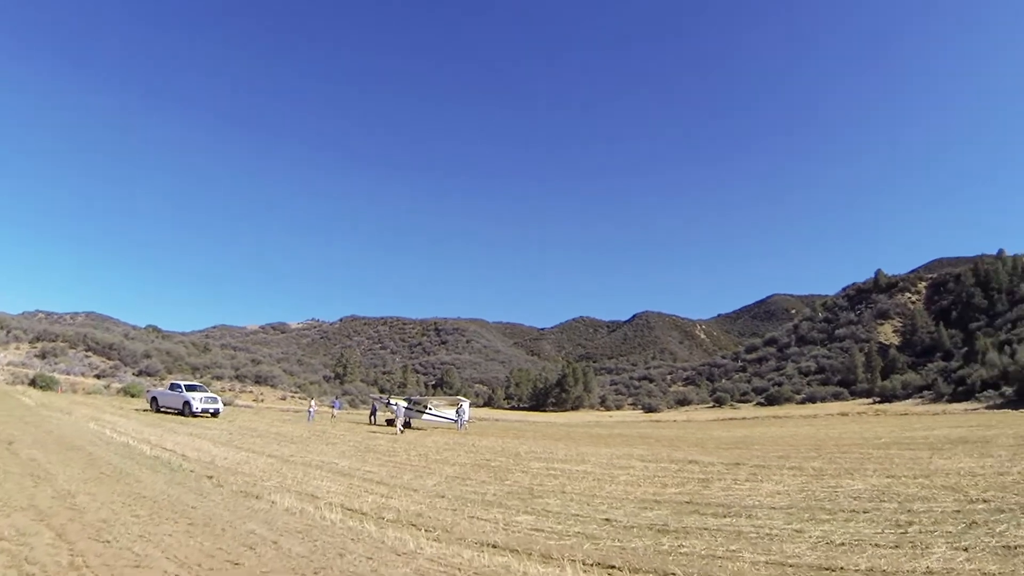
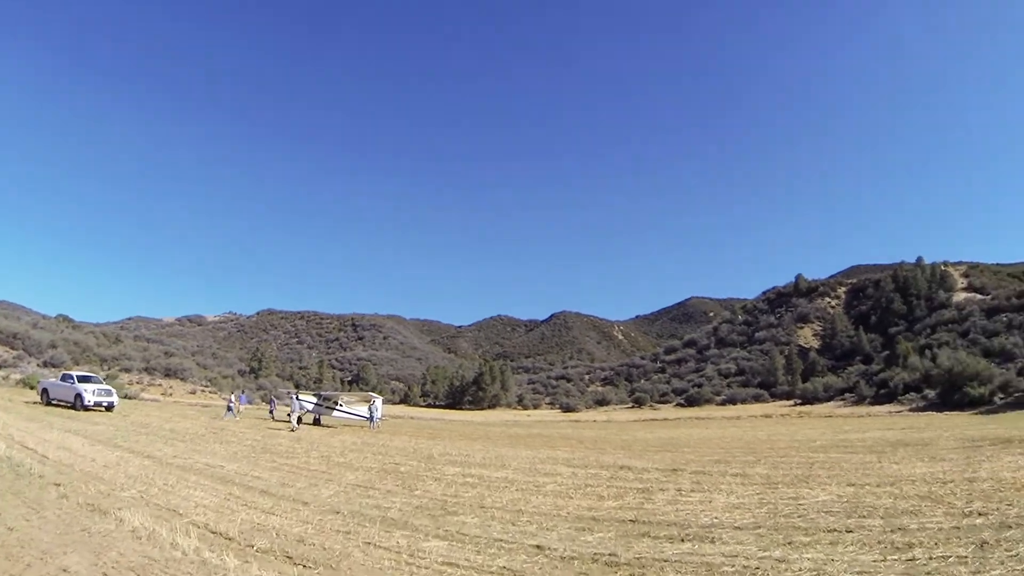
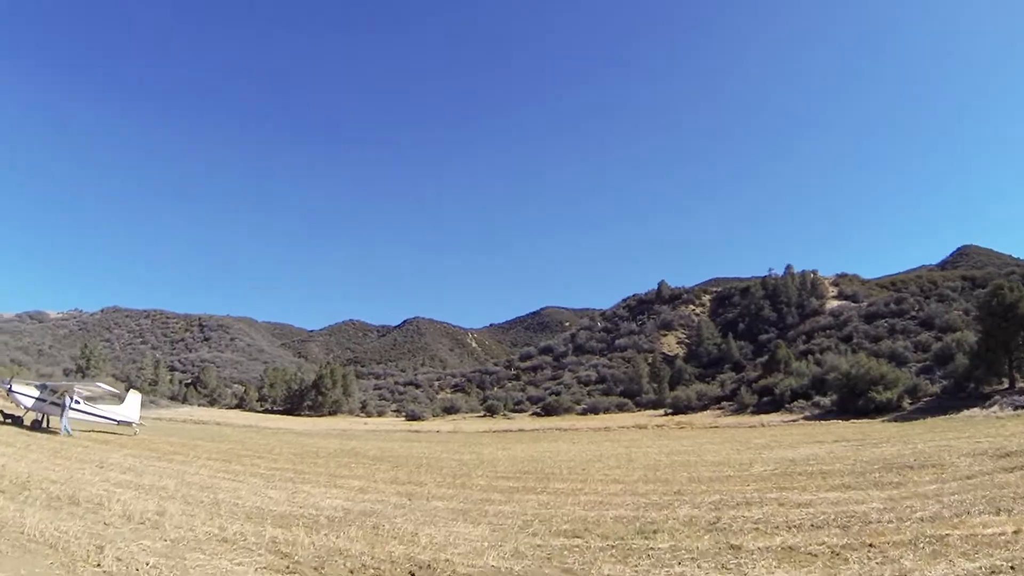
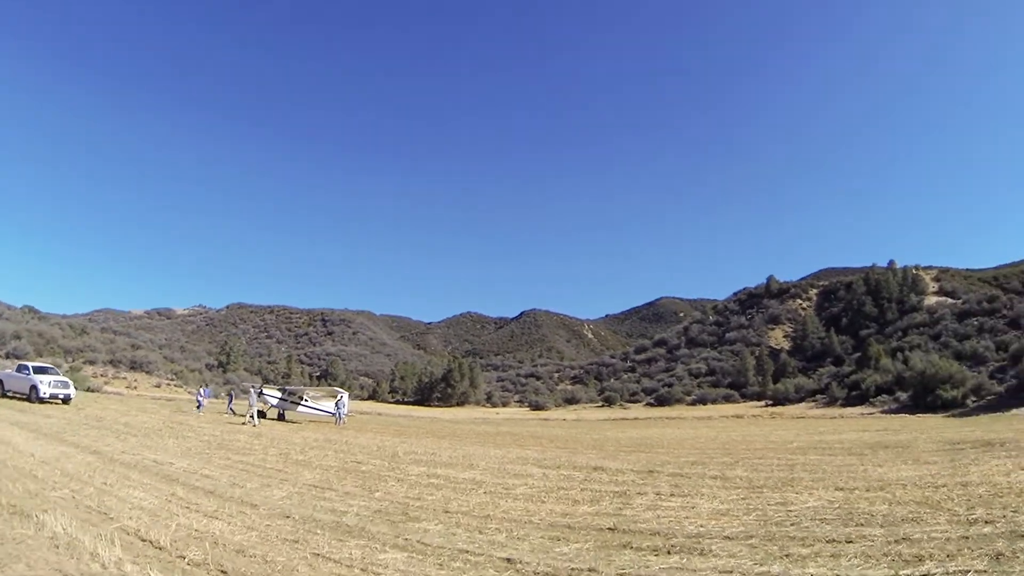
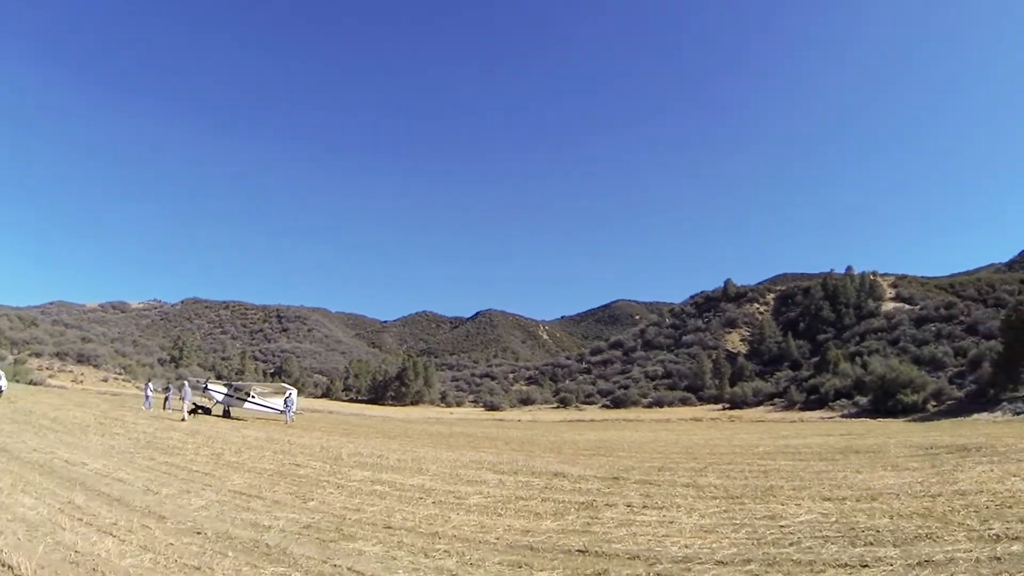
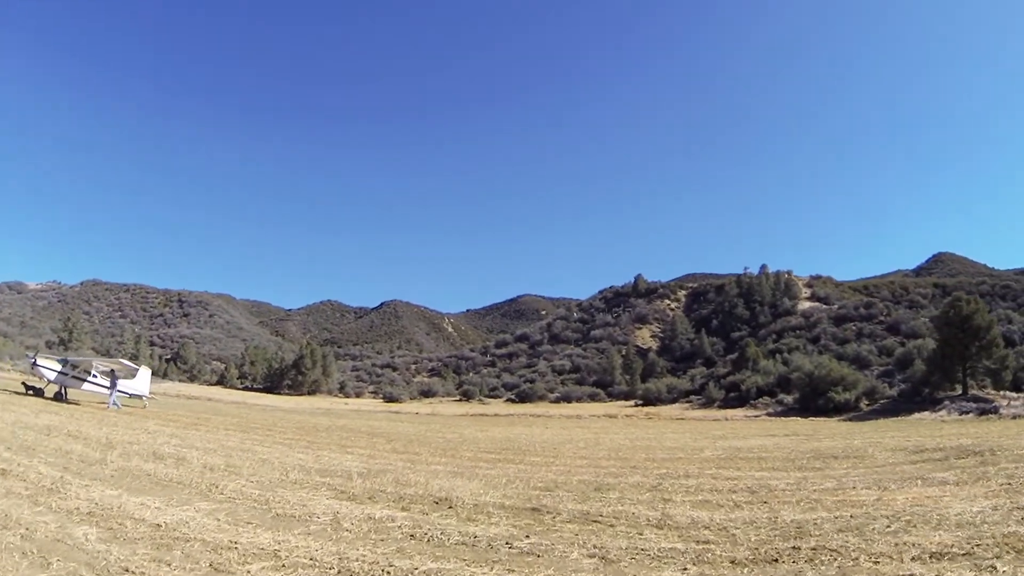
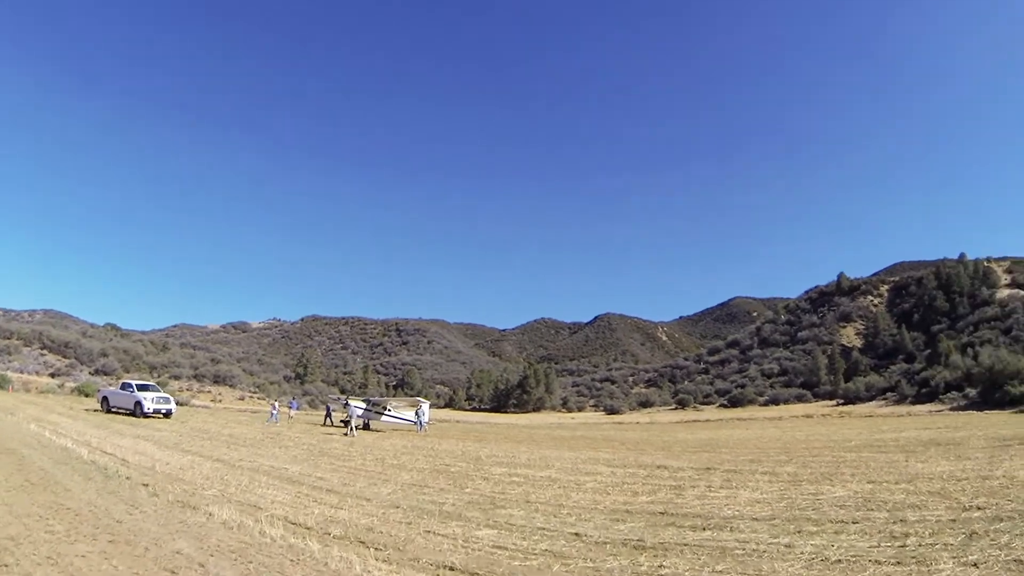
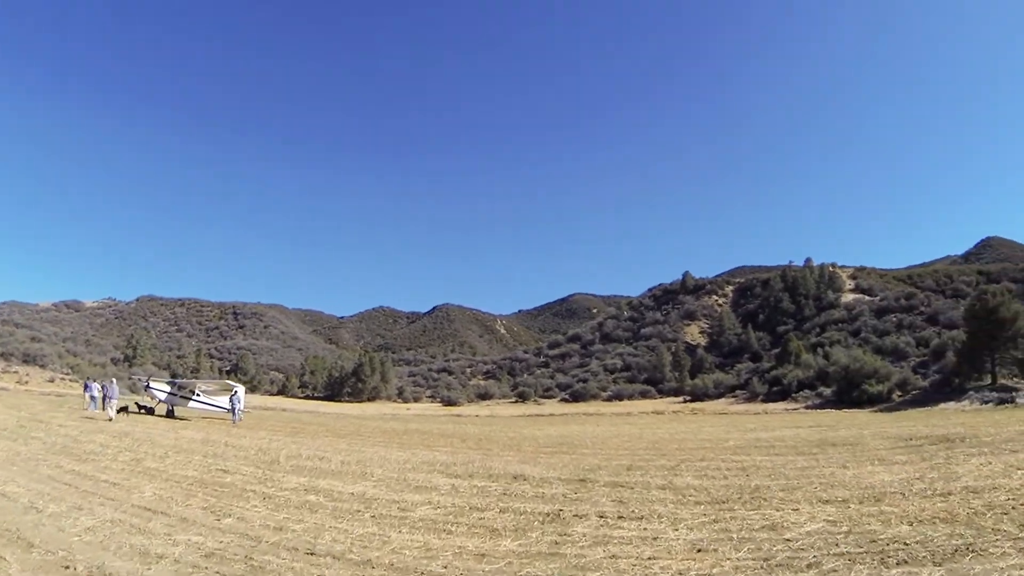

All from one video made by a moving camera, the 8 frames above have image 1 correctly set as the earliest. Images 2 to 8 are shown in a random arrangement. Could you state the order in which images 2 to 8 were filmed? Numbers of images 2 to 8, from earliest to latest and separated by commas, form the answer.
7, 2, 4, 5, 8, 6, 3
